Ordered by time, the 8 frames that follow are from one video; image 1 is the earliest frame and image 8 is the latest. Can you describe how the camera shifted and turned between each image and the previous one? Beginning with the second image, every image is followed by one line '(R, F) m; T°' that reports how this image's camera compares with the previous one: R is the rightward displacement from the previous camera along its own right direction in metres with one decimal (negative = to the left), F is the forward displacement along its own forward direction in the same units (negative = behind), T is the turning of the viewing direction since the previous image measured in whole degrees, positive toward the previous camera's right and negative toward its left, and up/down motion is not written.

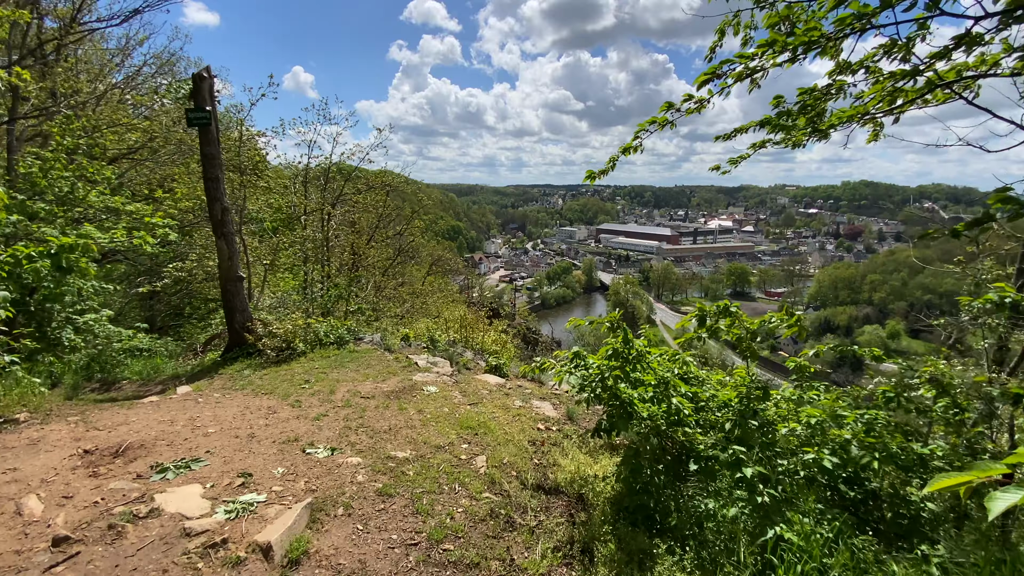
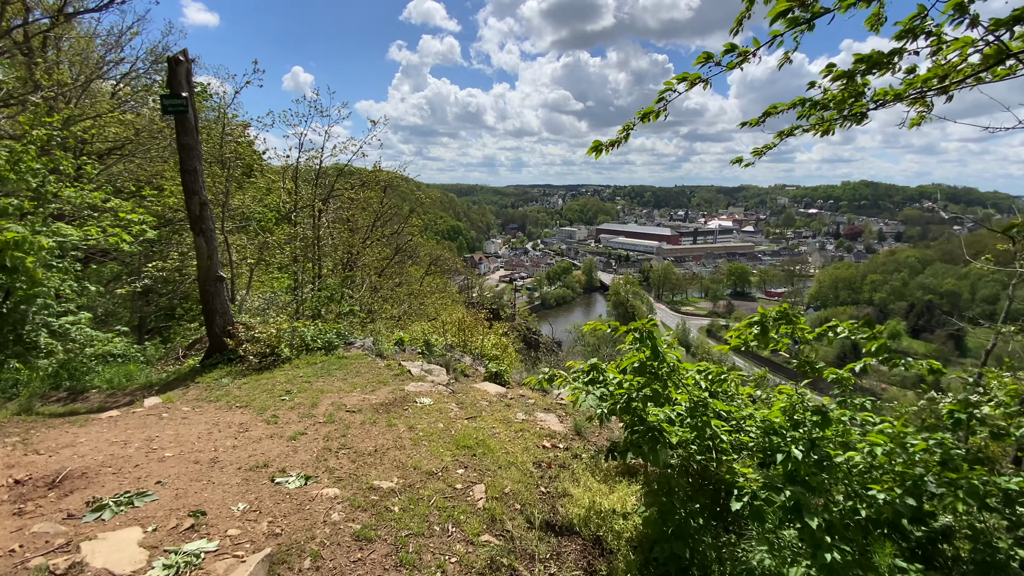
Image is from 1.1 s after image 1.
(0.0, +0.5) m; 0°
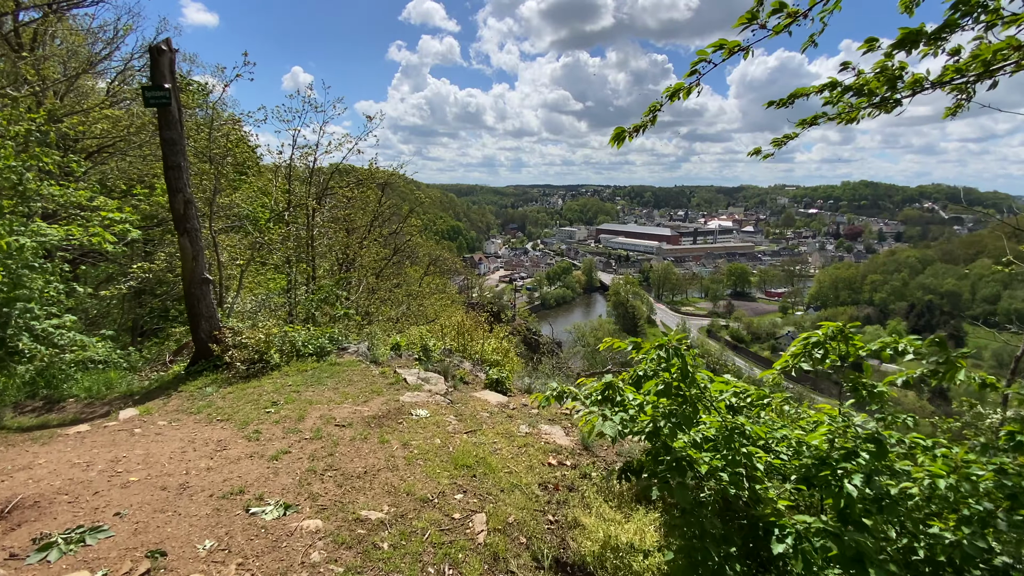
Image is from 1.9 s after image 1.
(0.0, +0.3) m; 0°
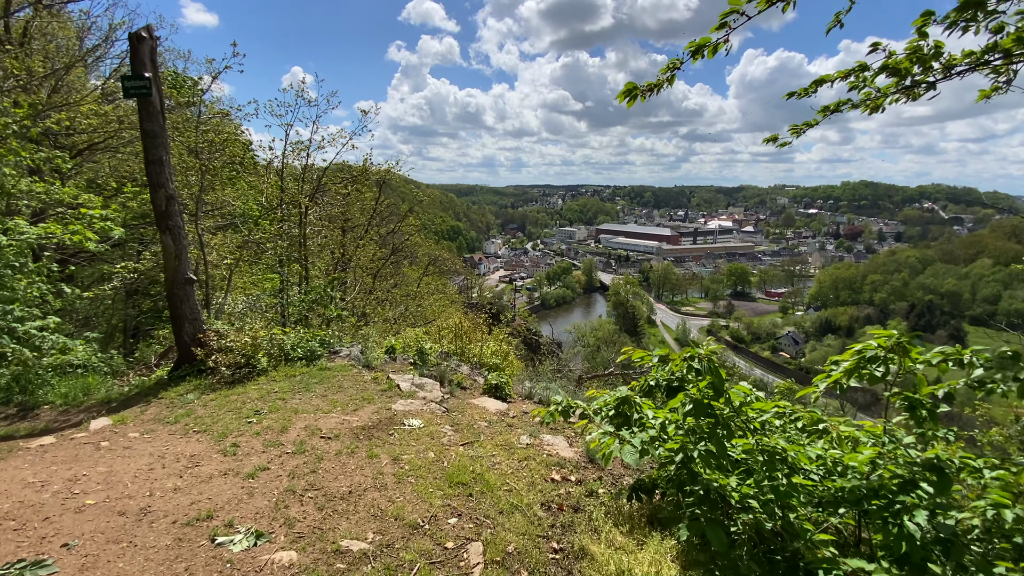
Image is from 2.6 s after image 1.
(0.0, +0.3) m; 0°
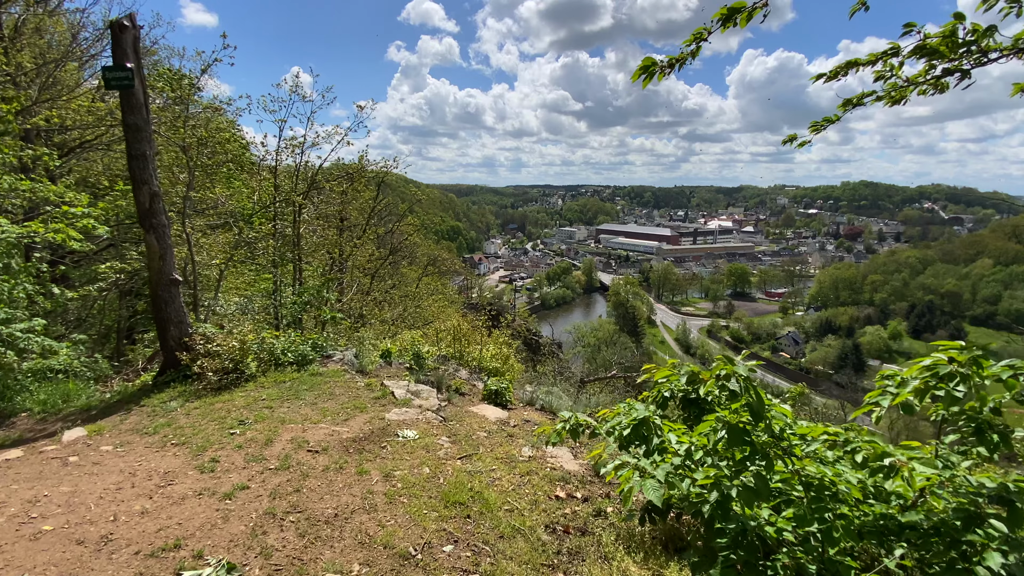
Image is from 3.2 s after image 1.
(0.0, +0.3) m; 0°
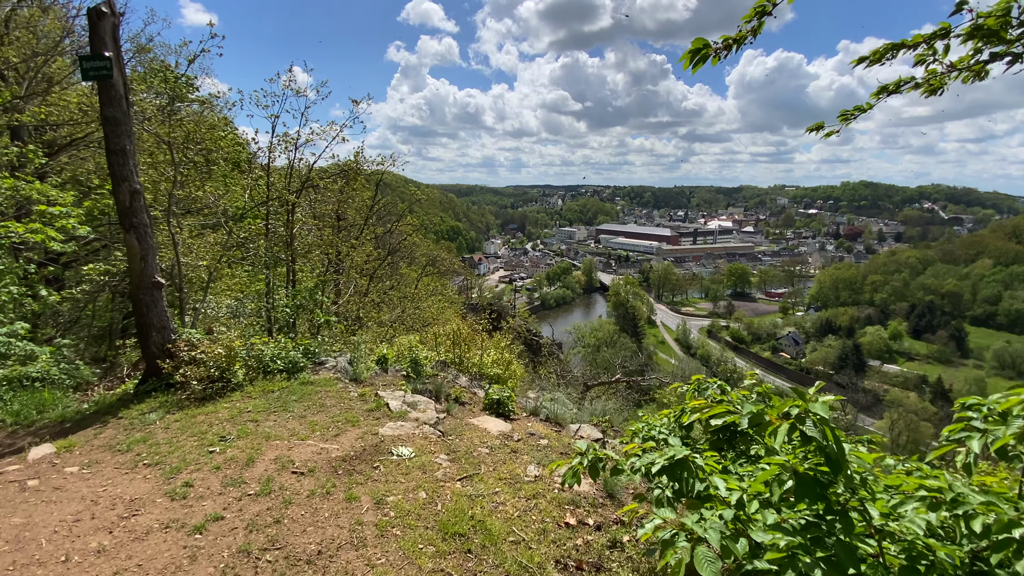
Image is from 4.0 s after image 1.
(0.0, +0.3) m; 0°
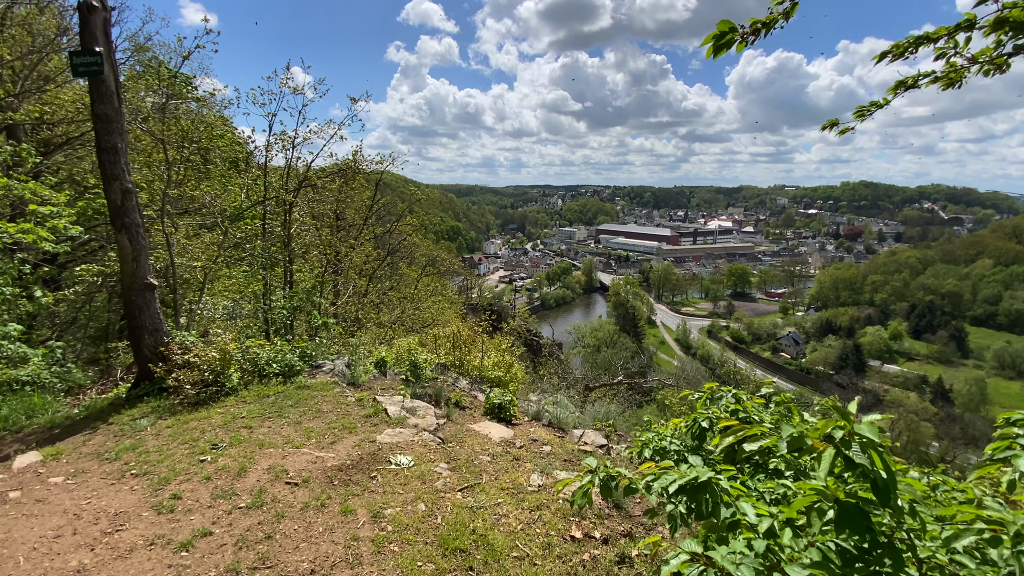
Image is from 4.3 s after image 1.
(0.0, +0.1) m; 0°
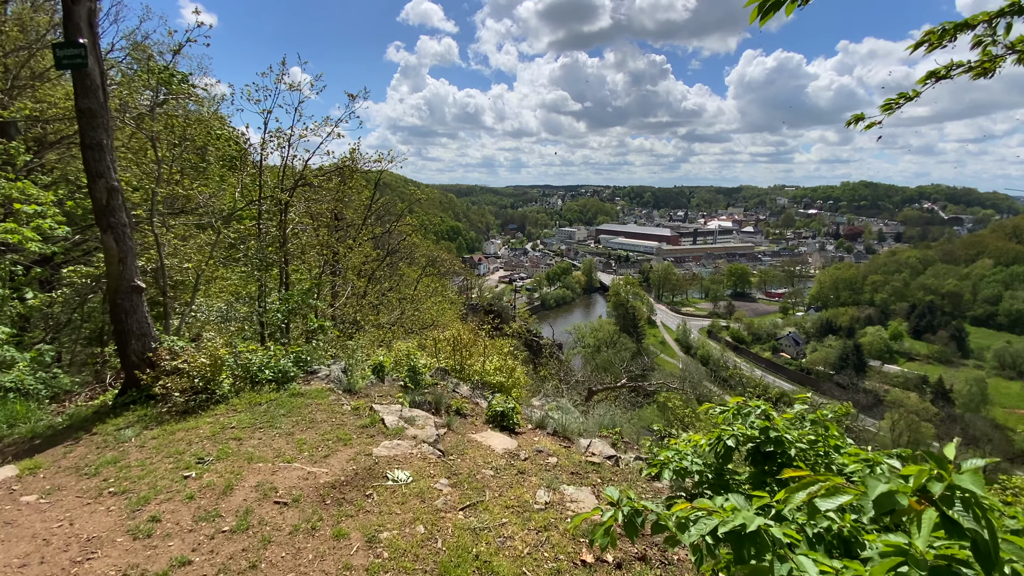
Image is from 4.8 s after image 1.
(0.0, +0.2) m; 0°
